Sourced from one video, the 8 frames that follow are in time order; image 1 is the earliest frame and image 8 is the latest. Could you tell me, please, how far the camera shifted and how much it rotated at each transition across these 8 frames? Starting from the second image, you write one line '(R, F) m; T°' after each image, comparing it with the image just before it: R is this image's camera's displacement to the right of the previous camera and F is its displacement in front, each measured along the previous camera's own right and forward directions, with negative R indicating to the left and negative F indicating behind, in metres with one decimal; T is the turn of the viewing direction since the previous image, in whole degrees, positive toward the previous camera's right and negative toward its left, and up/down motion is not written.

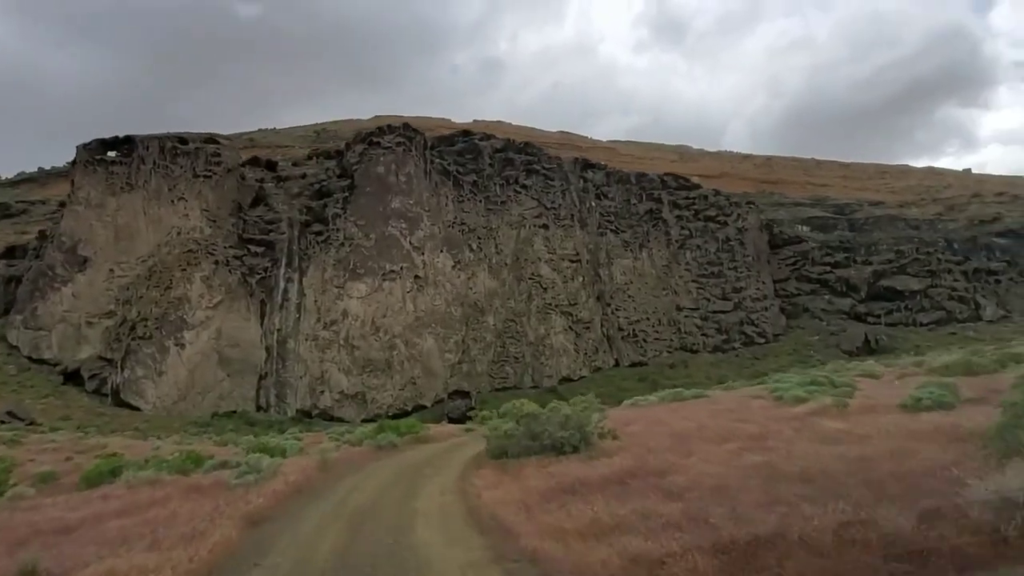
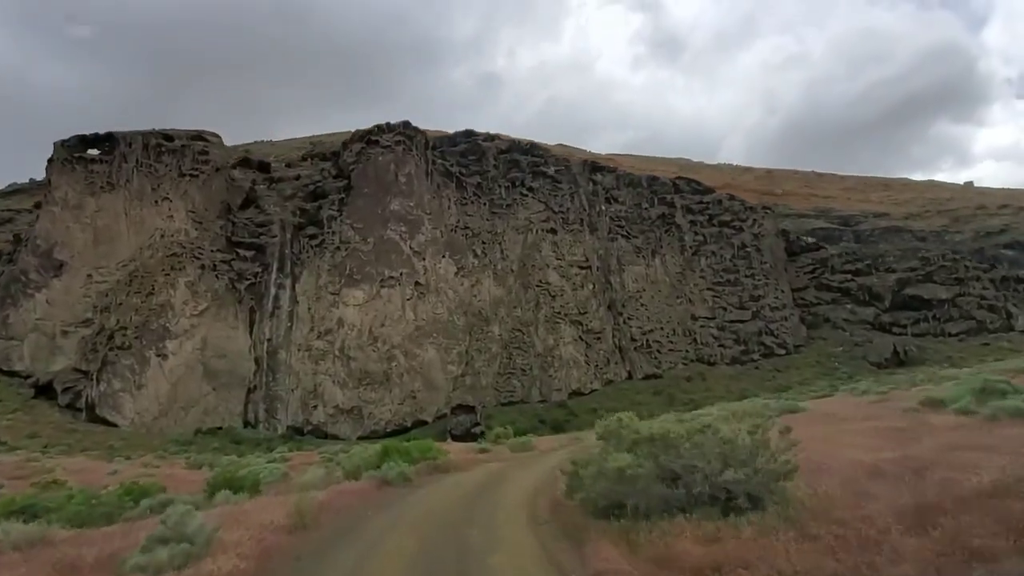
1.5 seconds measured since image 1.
(-0.5, +2.5) m; 0°
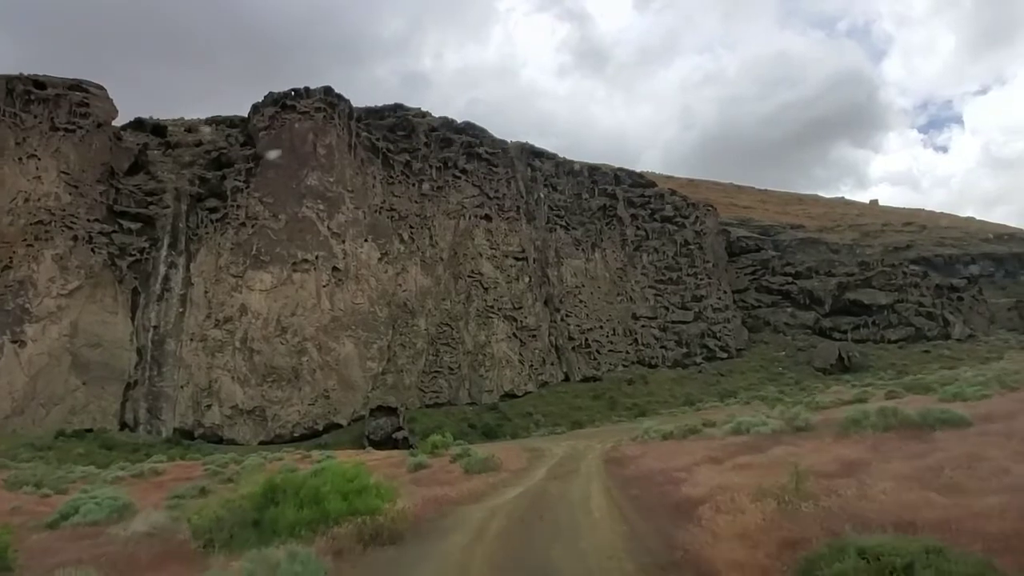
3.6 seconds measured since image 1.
(-0.5, +3.6) m; +6°
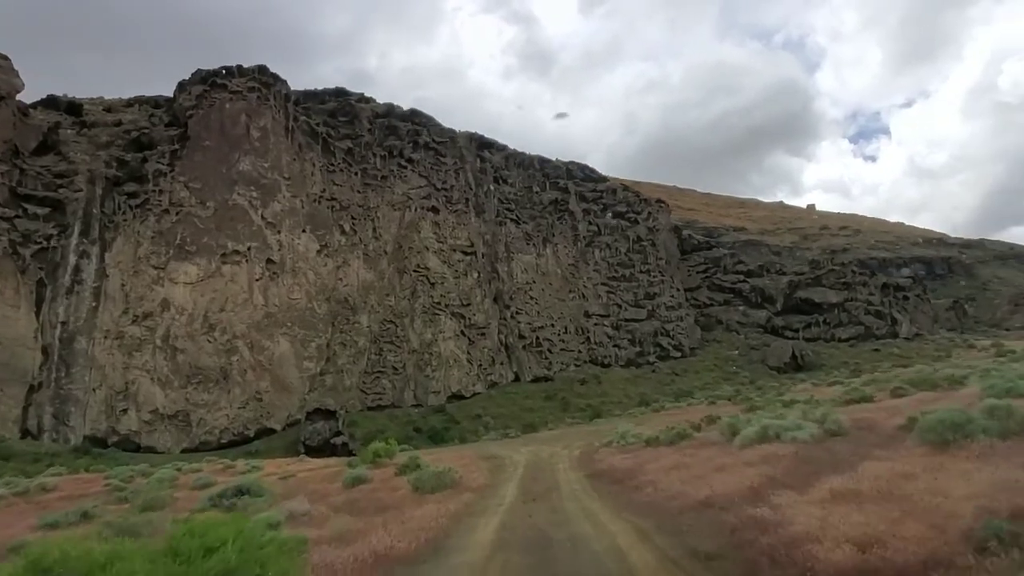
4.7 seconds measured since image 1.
(-0.2, +1.7) m; +4°
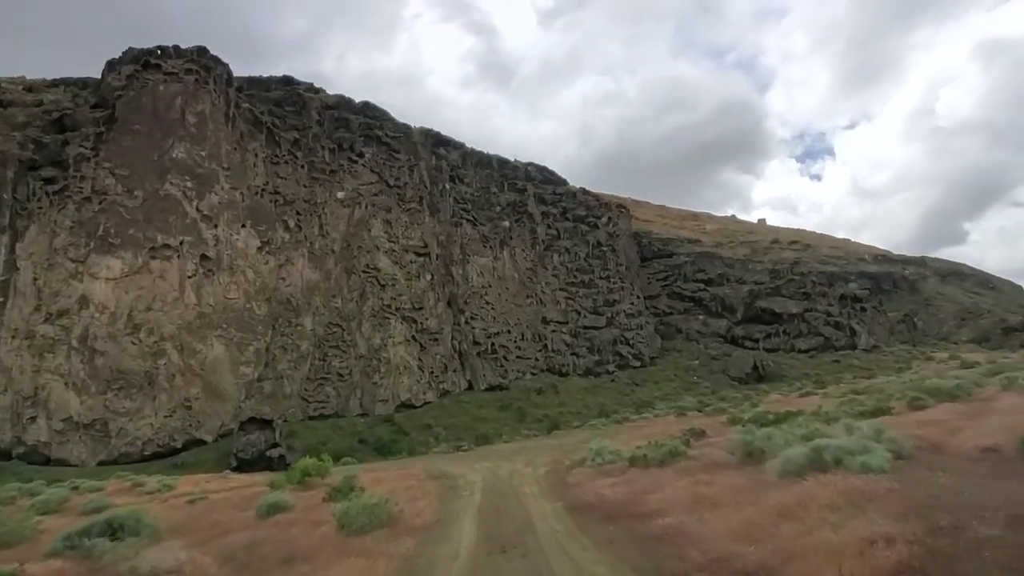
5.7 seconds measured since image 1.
(-0.1, +1.7) m; +4°
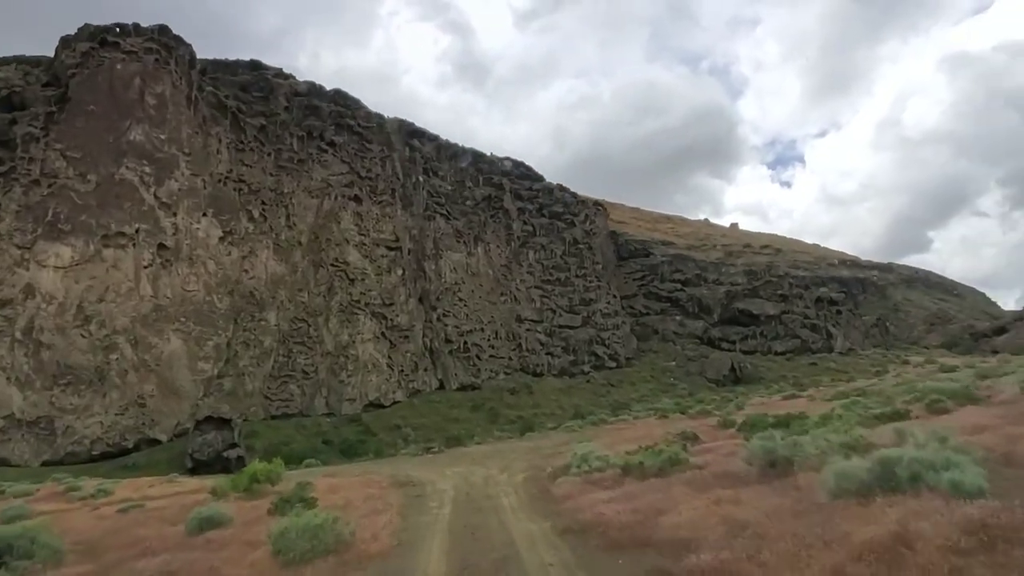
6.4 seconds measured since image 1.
(-0.1, +1.0) m; +2°
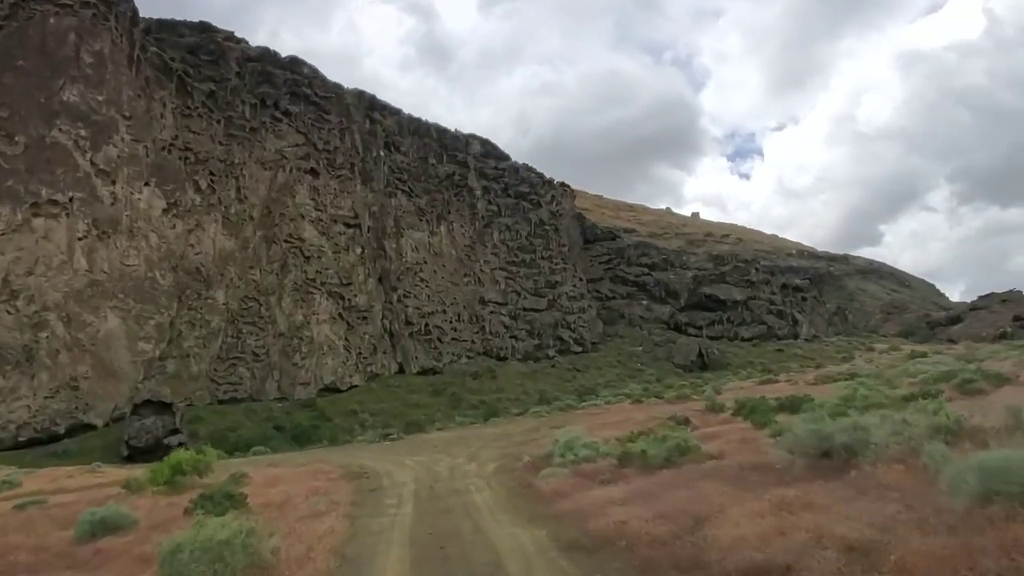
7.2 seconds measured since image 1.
(-0.1, +1.2) m; +3°
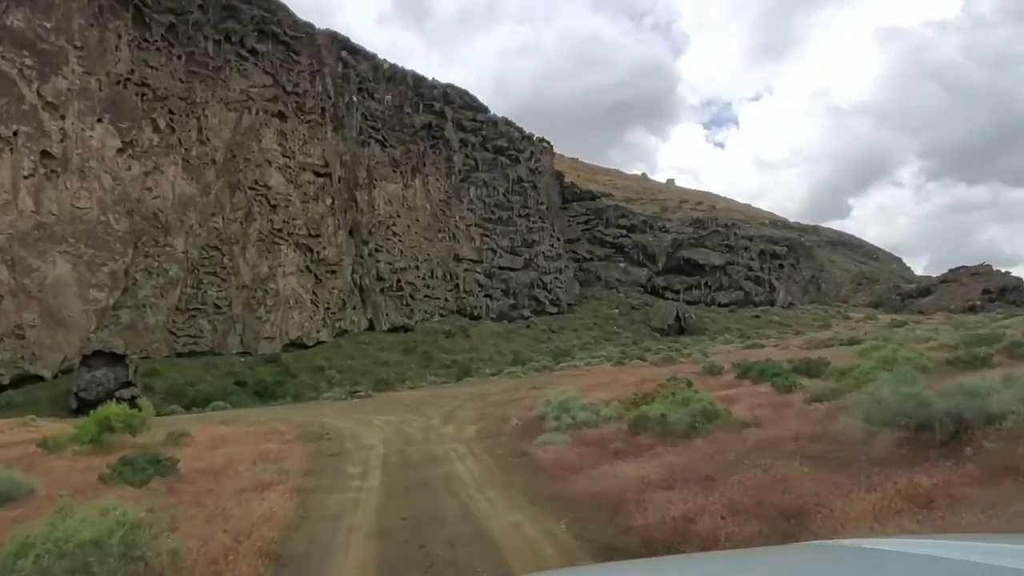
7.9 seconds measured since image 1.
(-0.1, +1.0) m; +2°
